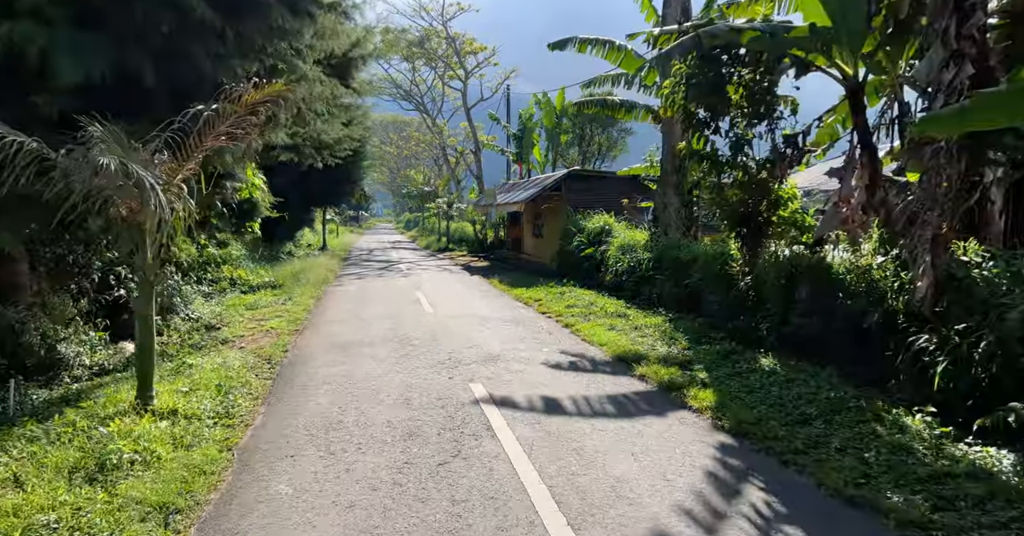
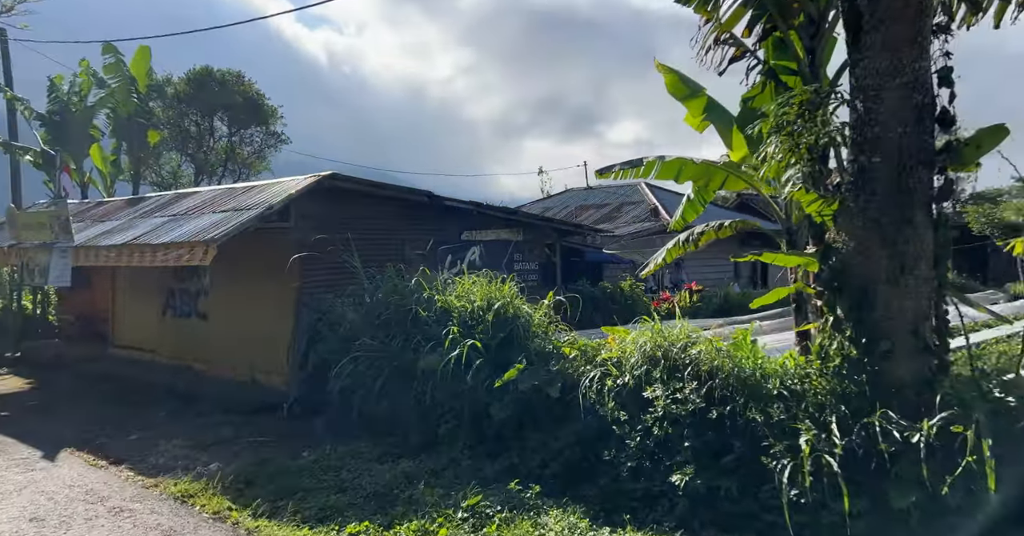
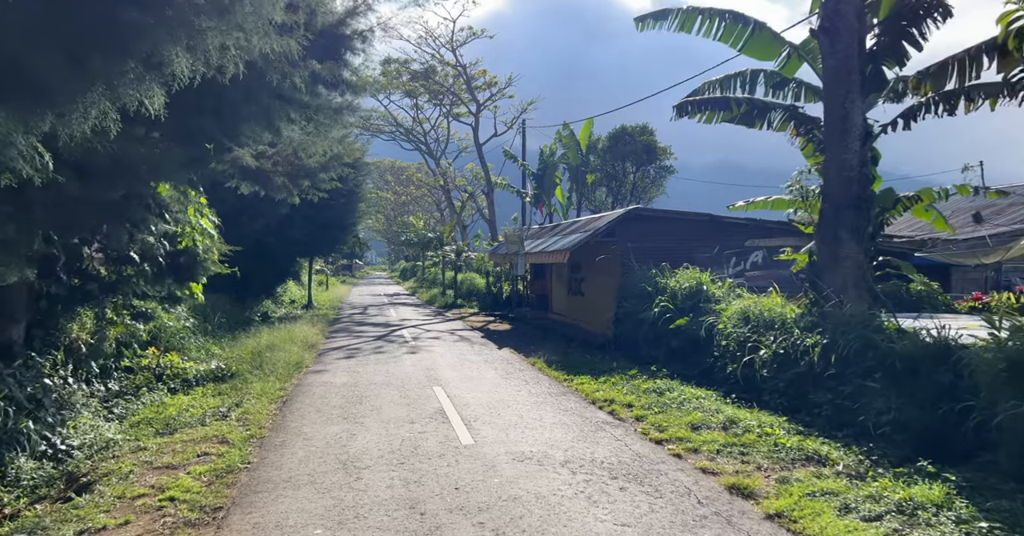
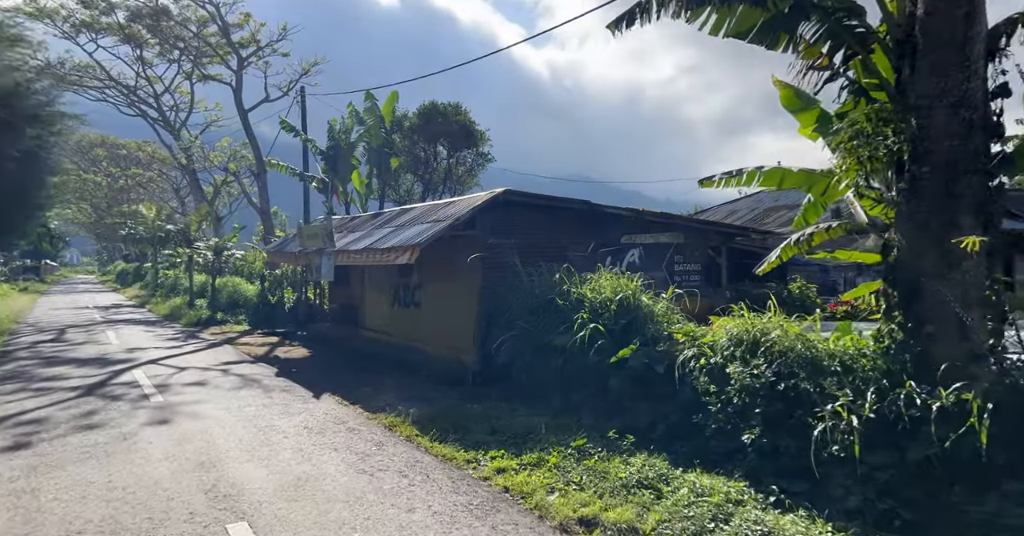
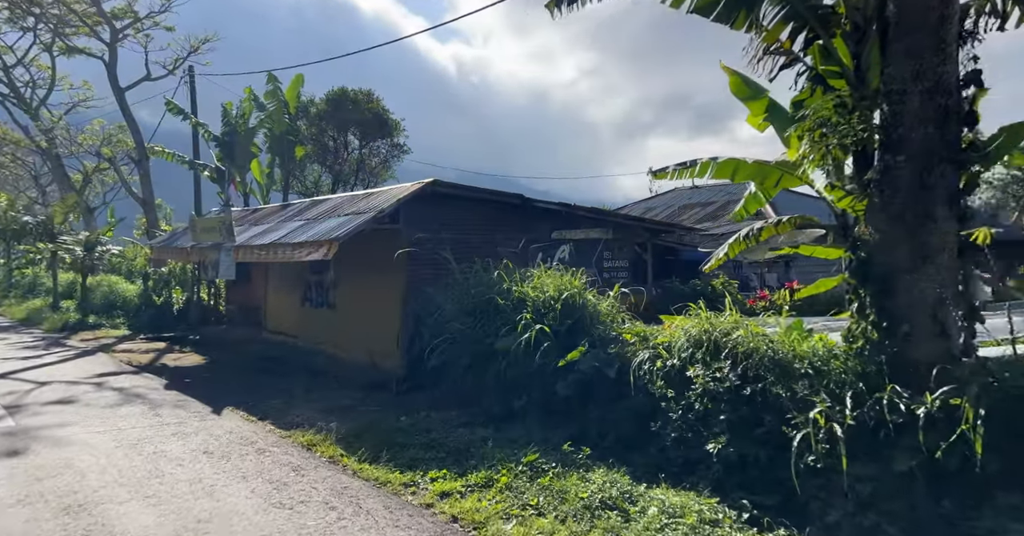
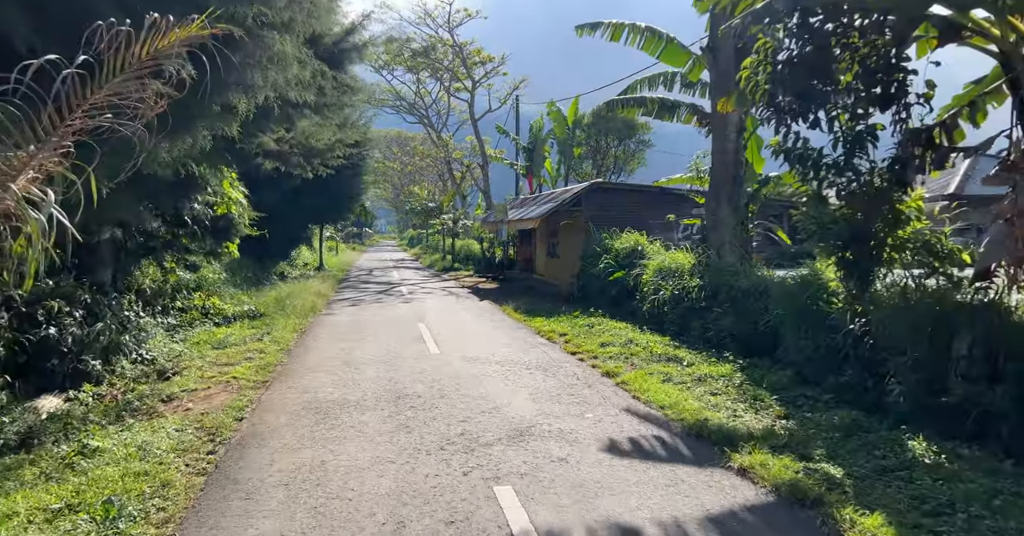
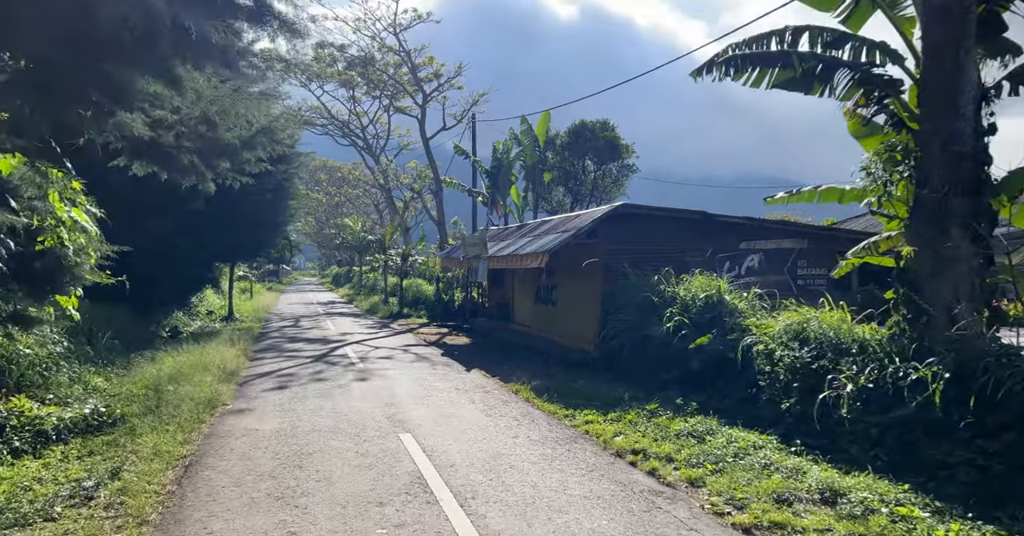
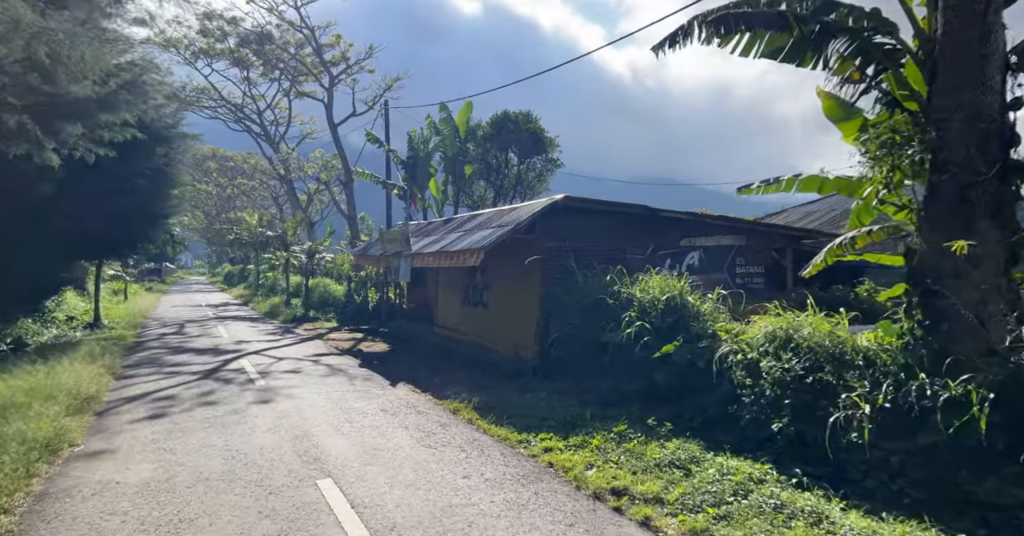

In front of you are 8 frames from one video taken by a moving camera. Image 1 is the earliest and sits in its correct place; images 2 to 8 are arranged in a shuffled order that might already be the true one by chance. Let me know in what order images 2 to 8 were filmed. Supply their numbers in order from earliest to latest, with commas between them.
6, 3, 7, 8, 4, 5, 2
